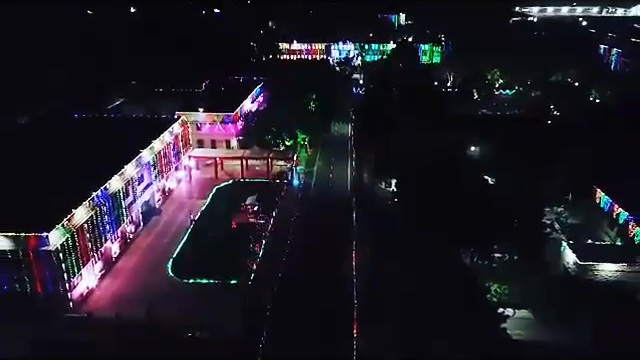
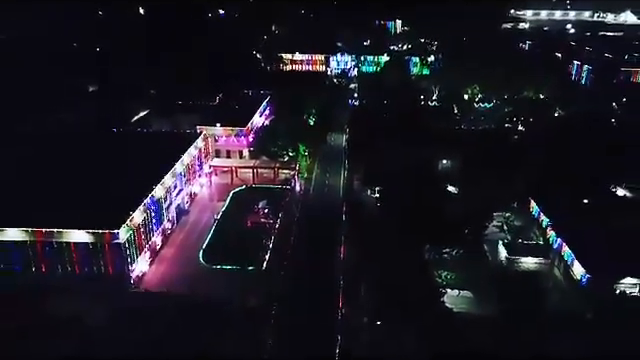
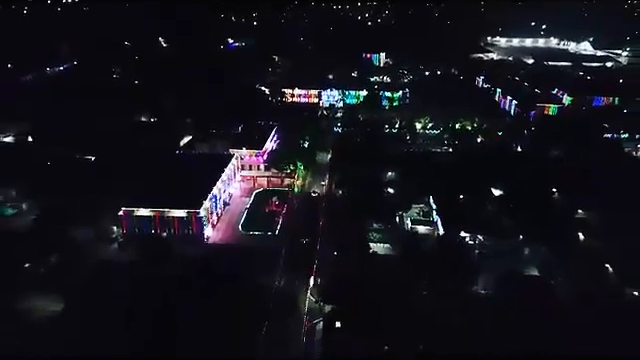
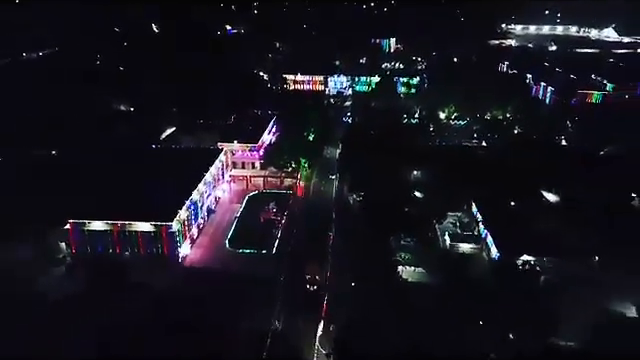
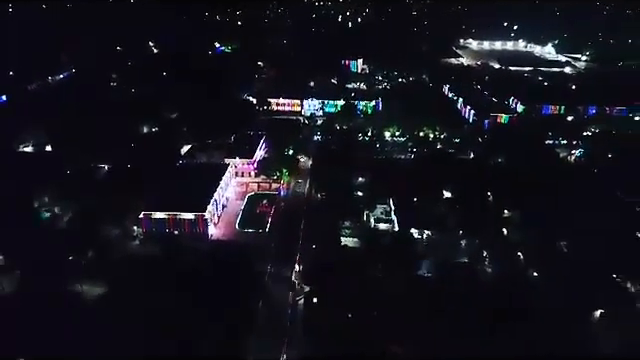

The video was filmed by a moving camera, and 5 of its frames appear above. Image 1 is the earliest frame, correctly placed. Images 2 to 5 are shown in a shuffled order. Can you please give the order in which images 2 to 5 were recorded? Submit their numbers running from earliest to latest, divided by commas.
2, 4, 3, 5
